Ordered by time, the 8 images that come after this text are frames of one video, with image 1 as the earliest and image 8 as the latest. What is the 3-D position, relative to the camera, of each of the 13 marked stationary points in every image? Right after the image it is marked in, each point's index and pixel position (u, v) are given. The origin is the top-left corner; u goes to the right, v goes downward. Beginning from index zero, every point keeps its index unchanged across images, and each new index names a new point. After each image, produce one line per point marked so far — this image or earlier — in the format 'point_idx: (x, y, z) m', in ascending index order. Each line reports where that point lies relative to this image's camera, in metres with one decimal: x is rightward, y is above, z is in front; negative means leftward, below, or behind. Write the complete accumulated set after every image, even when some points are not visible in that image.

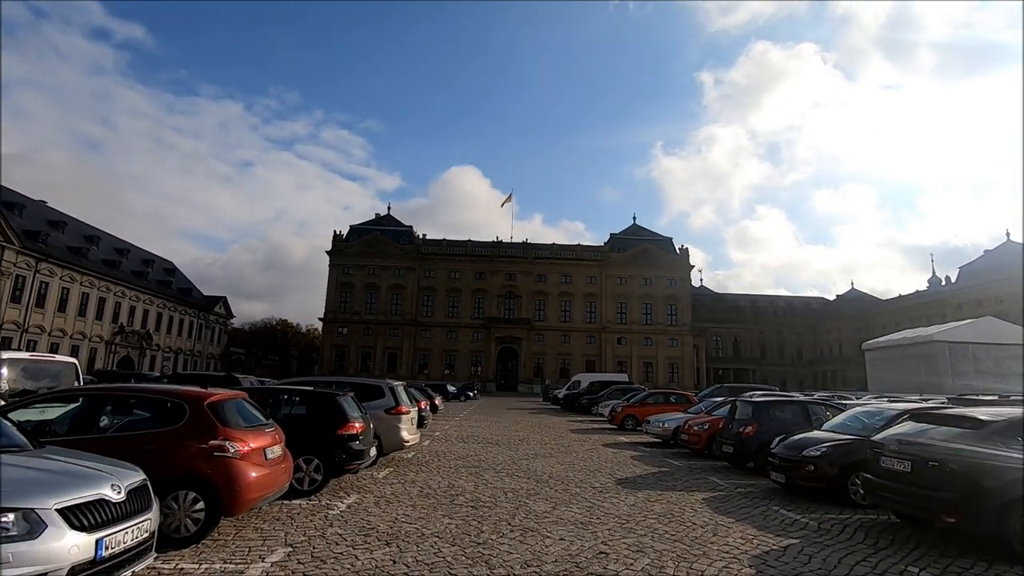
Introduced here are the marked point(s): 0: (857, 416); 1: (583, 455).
0: (+6.9, -2.6, +10.7) m
1: (+2.0, -4.7, +15.1) m
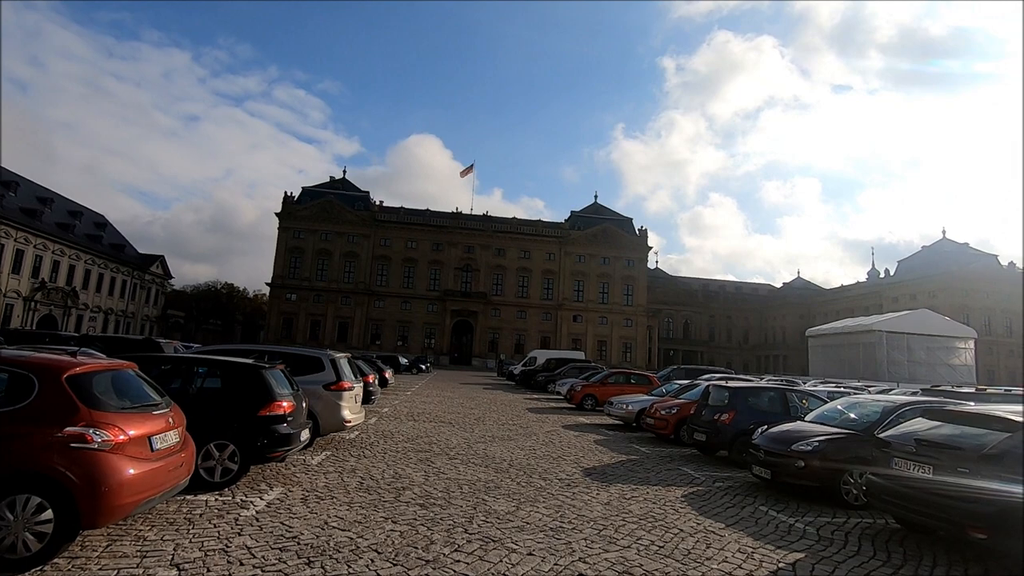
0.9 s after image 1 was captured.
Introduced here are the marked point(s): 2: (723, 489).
0: (+6.1, -2.2, +9.9) m
1: (+0.8, -3.9, +14.0) m
2: (+3.5, -3.4, +9.1) m
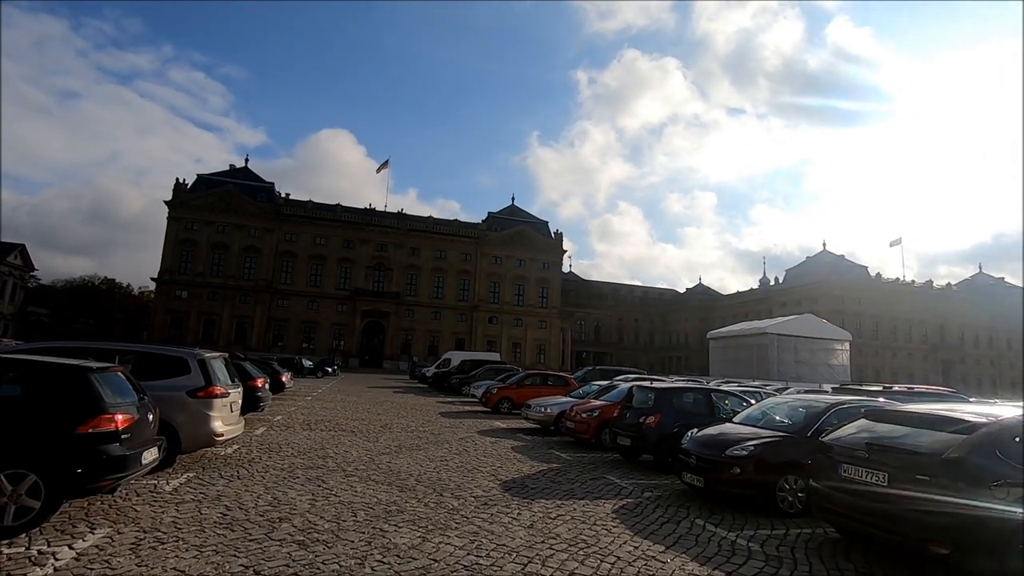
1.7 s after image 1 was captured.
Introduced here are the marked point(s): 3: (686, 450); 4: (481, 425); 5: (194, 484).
0: (+4.6, -2.2, +9.5) m
1: (-1.3, -3.7, +12.7) m
2: (+2.2, -3.3, +8.3) m
3: (+2.9, -2.6, +8.8) m
4: (-1.0, -4.4, +17.4) m
5: (-4.6, -2.8, +7.8) m
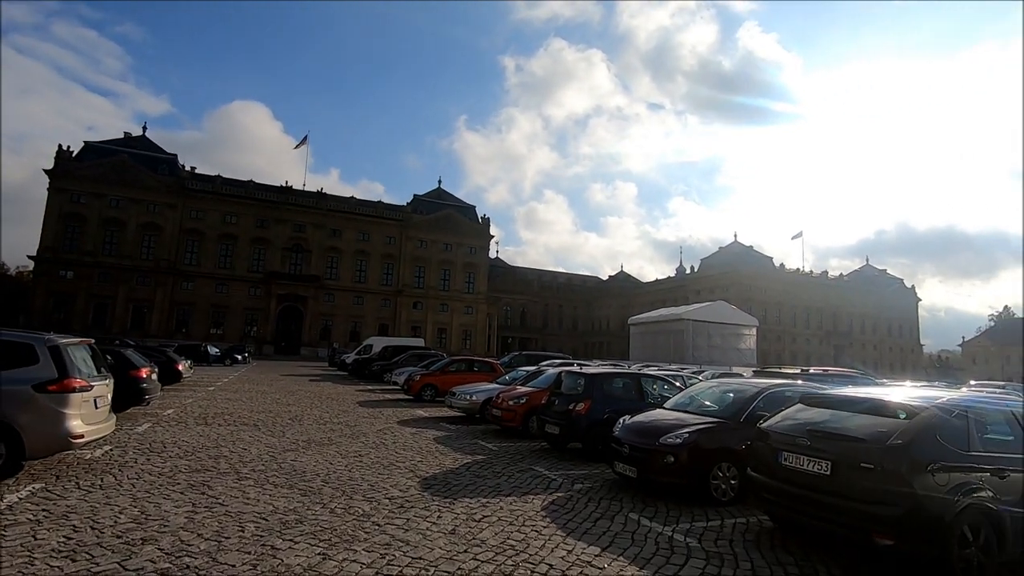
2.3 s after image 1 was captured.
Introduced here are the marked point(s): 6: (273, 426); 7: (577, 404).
0: (+3.3, -1.8, +9.3) m
1: (-3.0, -3.3, +11.7) m
2: (+1.0, -2.9, +7.8) m
3: (+1.7, -2.3, +8.3) m
4: (-3.3, -3.8, +16.4) m
5: (-5.6, -2.5, +6.4) m
6: (-5.6, -3.3, +12.8) m
7: (+1.3, -2.3, +10.6) m
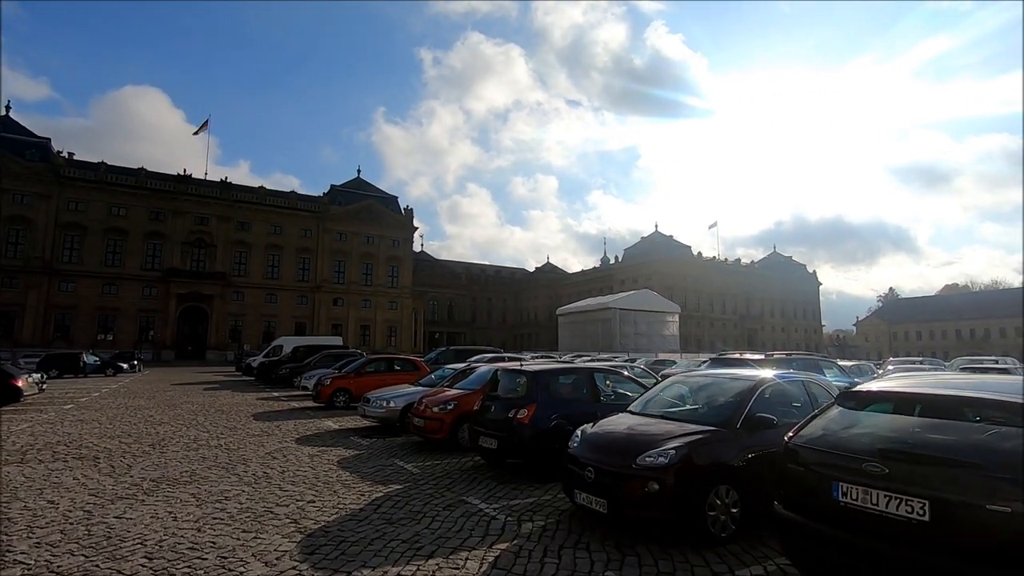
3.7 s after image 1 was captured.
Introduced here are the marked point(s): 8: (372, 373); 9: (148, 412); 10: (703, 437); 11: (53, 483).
0: (+2.3, -1.4, +7.4) m
1: (-4.2, -3.0, +9.0) m
2: (+0.3, -2.6, +5.6) m
3: (+0.8, -2.0, +6.3) m
4: (-5.2, -3.5, +13.6) m
5: (-6.1, -2.3, +3.4) m
6: (-7.0, -3.1, +9.7) m
7: (+0.1, -1.9, +8.5) m
8: (-4.8, -2.9, +18.3) m
9: (-11.7, -4.0, +17.3) m
10: (+2.0, -1.6, +5.8) m
11: (-6.8, -2.9, +8.0) m
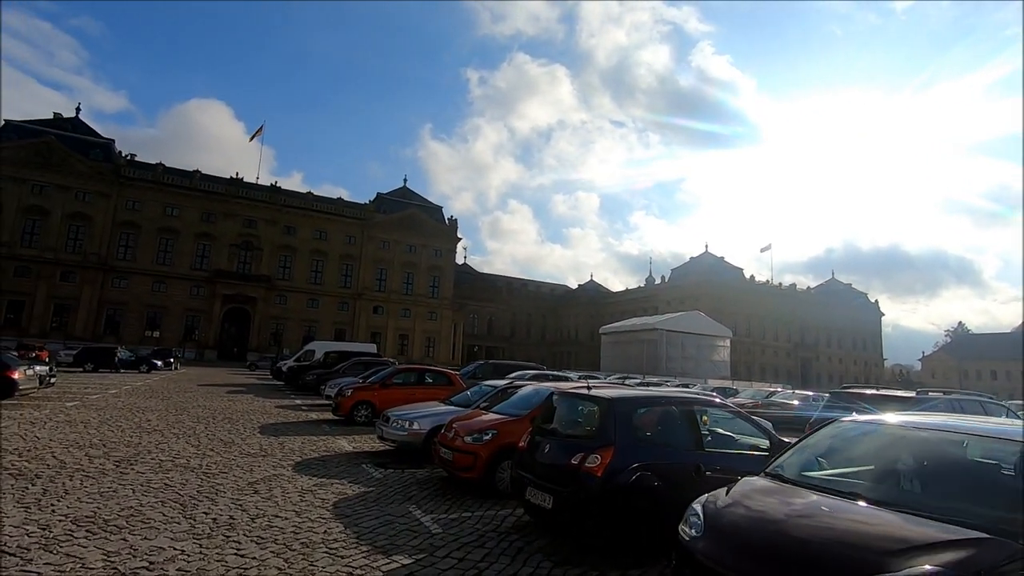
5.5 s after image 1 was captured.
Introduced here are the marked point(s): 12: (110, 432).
0: (+2.9, -1.4, +4.6) m
1: (-3.5, -2.7, +6.6) m
2: (+0.7, -2.4, +3.0) m
3: (+1.3, -1.8, +3.6) m
4: (-4.1, -3.4, +11.3) m
5: (-5.8, -1.8, +1.2) m
6: (-6.3, -2.7, +7.6) m
7: (+0.8, -1.8, +5.8) m
8: (-3.3, -2.9, +16.0) m
9: (-10.4, -3.6, +15.5) m
10: (+2.5, -1.5, +3.0) m
11: (-6.1, -2.5, +5.9) m
12: (-9.0, -3.2, +12.0) m
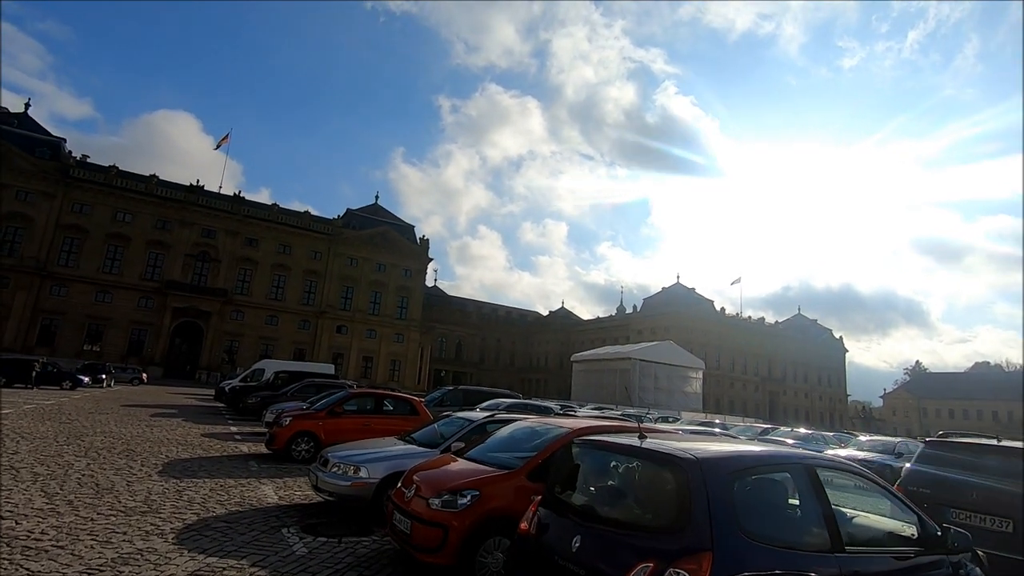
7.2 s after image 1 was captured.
0: (+3.0, -1.2, +2.1) m
1: (-3.6, -2.4, +3.7) m
2: (+0.9, -2.1, +0.3) m
3: (+1.5, -1.6, +1.0) m
4: (-4.5, -3.3, +8.3) m
5: (-5.5, -1.1, -1.7) m
6: (-6.3, -2.3, +4.5) m
7: (+0.9, -1.6, +3.2) m
8: (-3.9, -3.1, +13.1) m
9: (-10.9, -3.5, +12.1) m
10: (+2.8, -1.2, +0.5) m
11: (-6.1, -2.0, +2.9) m
12: (-9.3, -3.0, +8.8) m
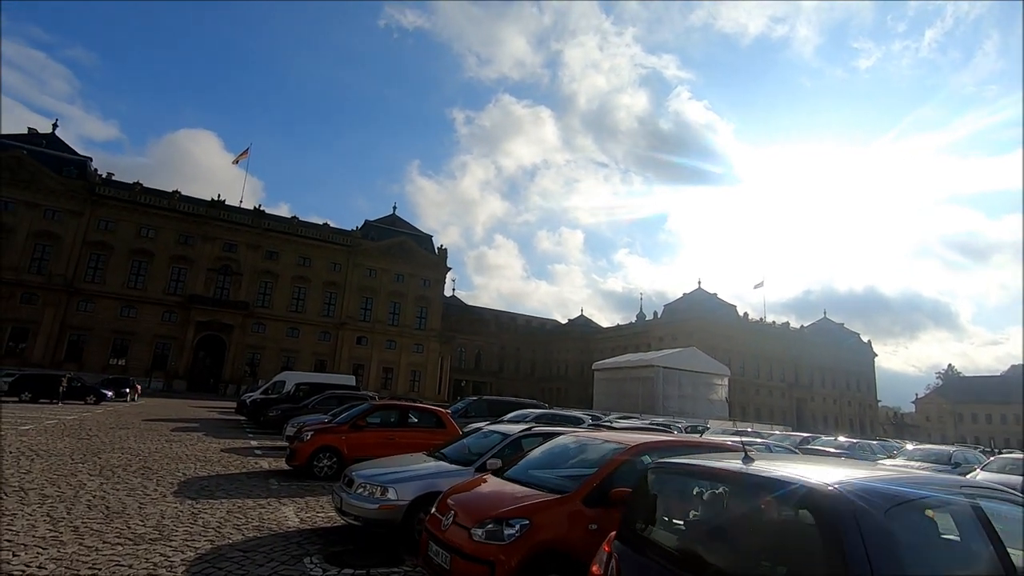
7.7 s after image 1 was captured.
0: (+3.4, -1.1, +1.3) m
1: (-3.1, -2.4, +3.0) m
2: (+1.2, -2.0, -0.5) m
3: (+1.8, -1.4, +0.2) m
4: (-3.9, -3.3, +7.6) m
5: (-5.3, -1.1, -2.3) m
6: (-5.9, -2.4, +3.9) m
7: (+1.3, -1.5, +2.4) m
8: (-3.2, -3.2, +12.4) m
9: (-10.2, -3.8, +11.7) m
10: (+3.1, -1.0, -0.4) m
11: (-5.7, -2.1, +2.3) m
12: (-8.7, -3.1, +8.3) m
